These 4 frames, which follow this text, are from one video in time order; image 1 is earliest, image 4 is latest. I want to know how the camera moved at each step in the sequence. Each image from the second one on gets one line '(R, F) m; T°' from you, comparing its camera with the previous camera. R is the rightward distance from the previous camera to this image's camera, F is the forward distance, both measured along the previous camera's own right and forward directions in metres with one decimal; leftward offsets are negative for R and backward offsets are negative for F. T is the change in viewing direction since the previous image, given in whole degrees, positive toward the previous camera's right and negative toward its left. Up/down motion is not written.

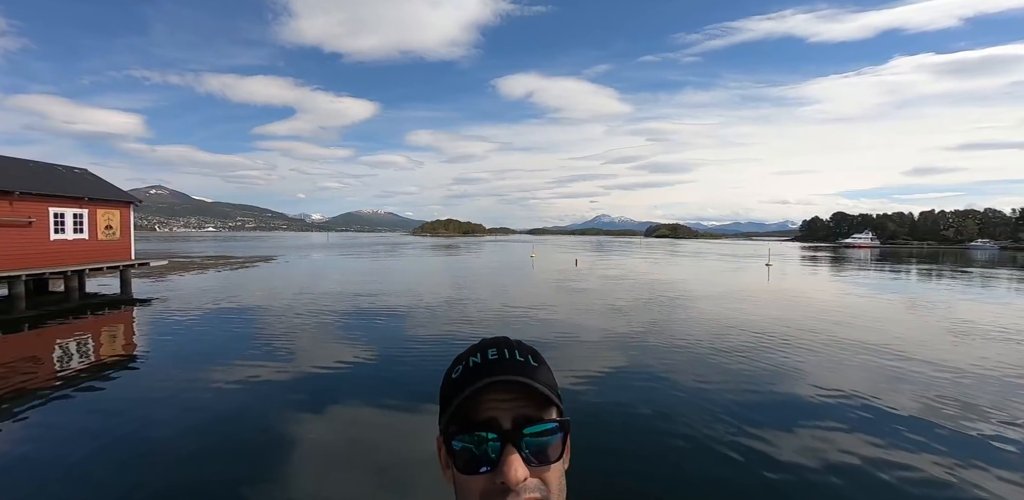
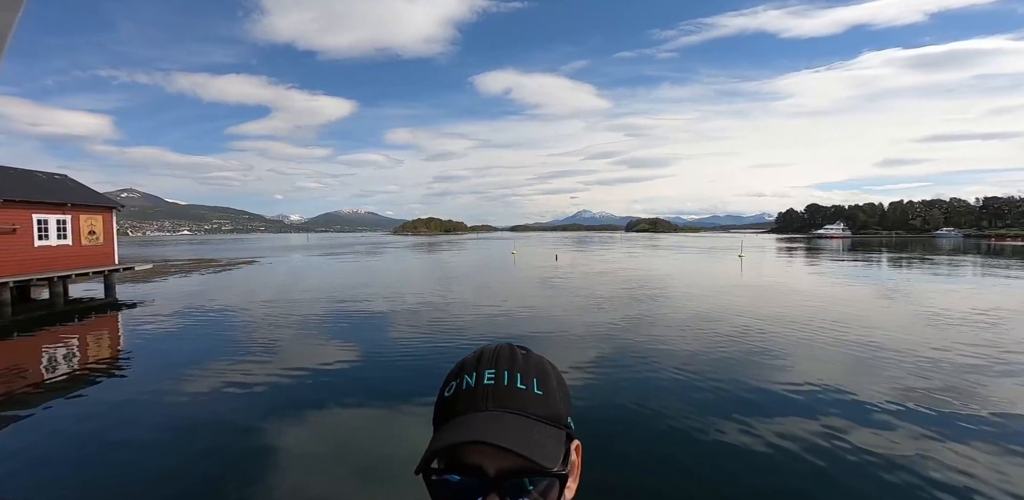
(-0.7, +0.5) m; +2°
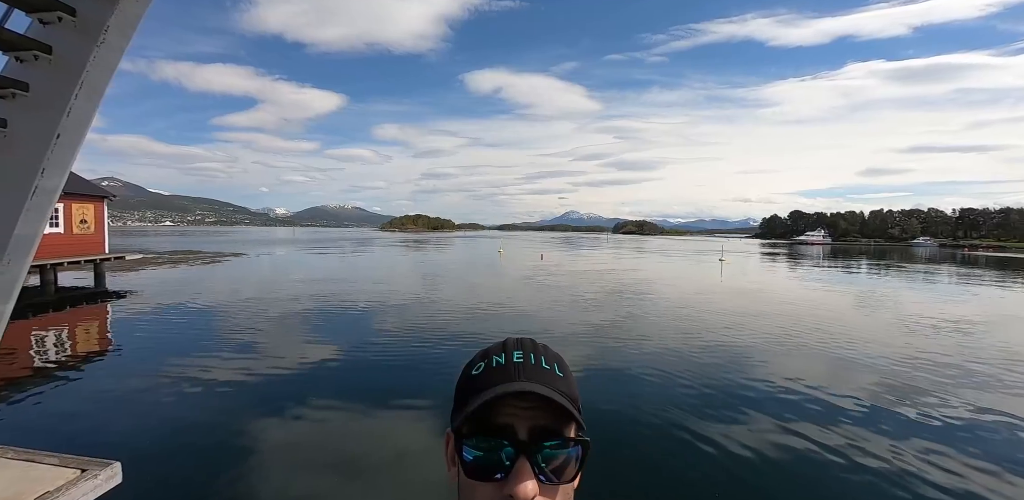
(-0.1, -0.5) m; +2°
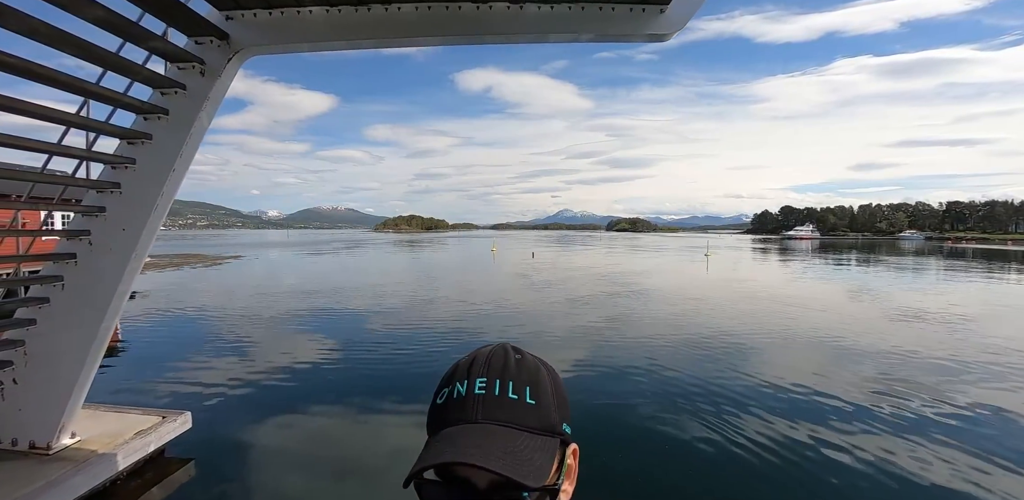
(+0.2, -1.1) m; +1°
